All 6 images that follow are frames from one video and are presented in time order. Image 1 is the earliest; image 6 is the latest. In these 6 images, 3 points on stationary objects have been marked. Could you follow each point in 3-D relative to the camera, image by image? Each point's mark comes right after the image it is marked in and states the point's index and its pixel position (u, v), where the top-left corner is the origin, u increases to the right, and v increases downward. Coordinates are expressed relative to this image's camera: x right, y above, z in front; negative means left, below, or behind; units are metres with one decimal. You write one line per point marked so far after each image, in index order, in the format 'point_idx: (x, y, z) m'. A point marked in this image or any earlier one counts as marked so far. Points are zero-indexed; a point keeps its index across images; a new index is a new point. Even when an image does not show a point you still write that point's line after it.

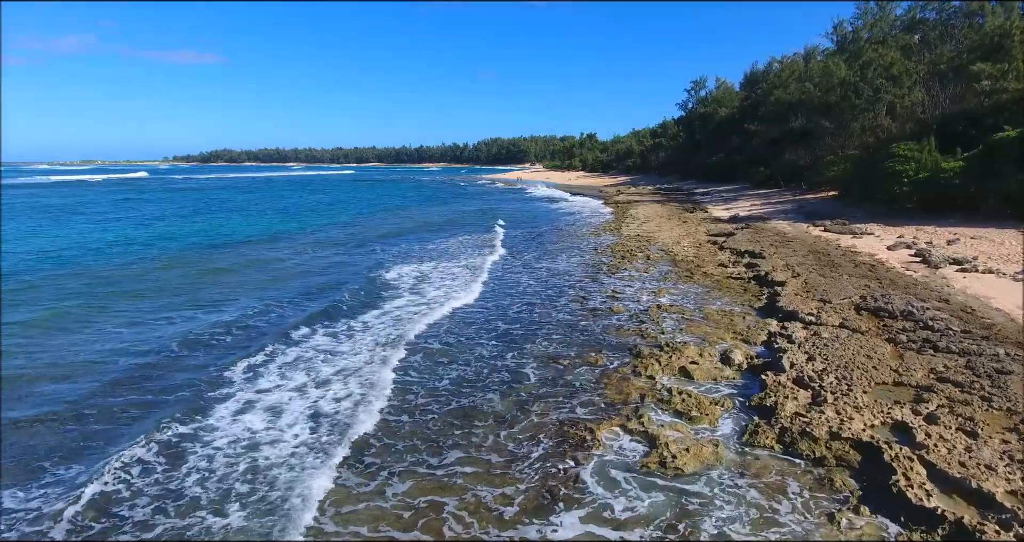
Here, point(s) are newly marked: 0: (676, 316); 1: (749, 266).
0: (+2.3, -0.6, +12.3) m
1: (+4.5, +0.1, +17.0) m
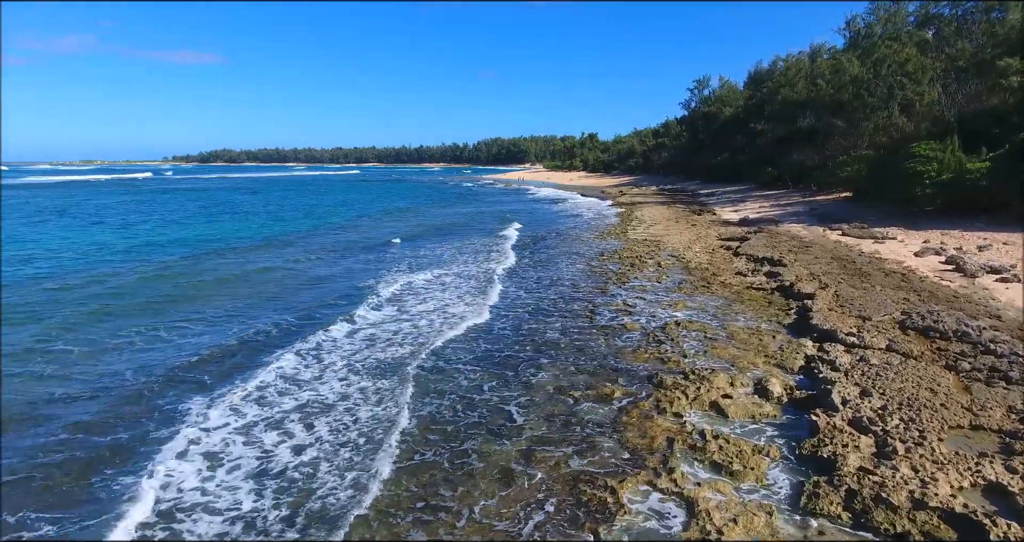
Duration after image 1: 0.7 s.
0: (+2.3, -0.8, +11.0) m
1: (+4.6, -0.1, +15.7) m
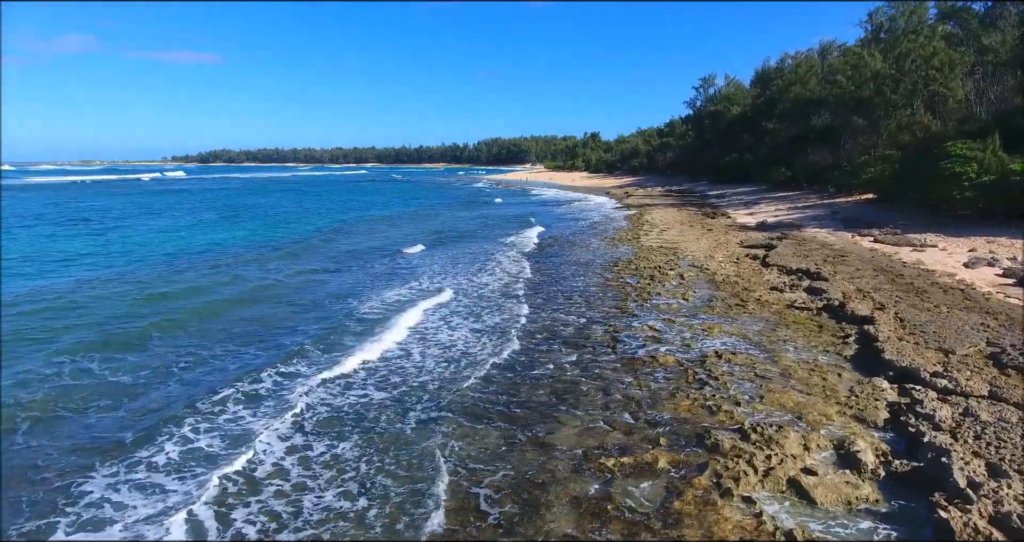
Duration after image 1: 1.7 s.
0: (+2.4, -1.0, +9.1) m
1: (+4.7, -0.3, +13.8) m
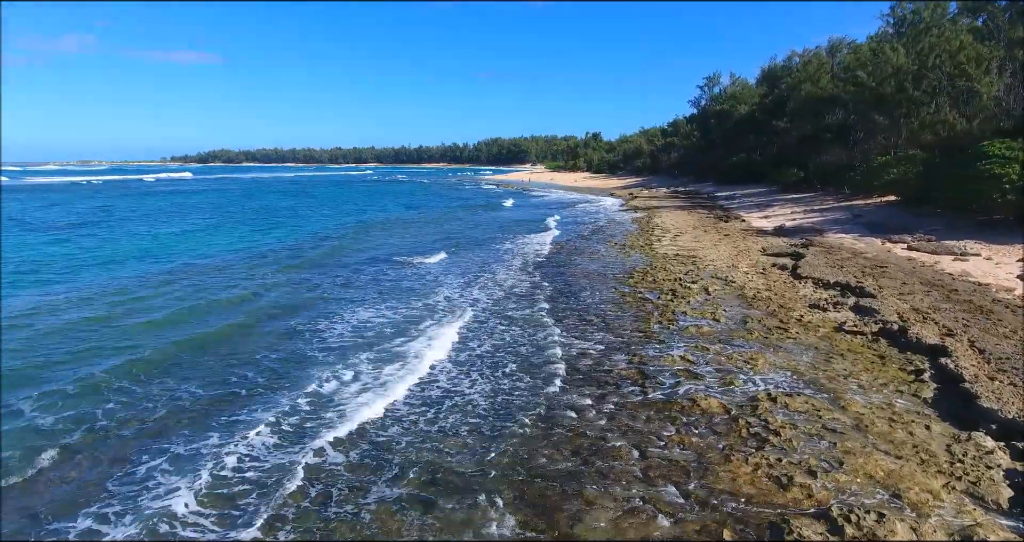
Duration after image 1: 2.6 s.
0: (+2.5, -1.3, +7.4) m
1: (+4.8, -0.6, +12.1) m
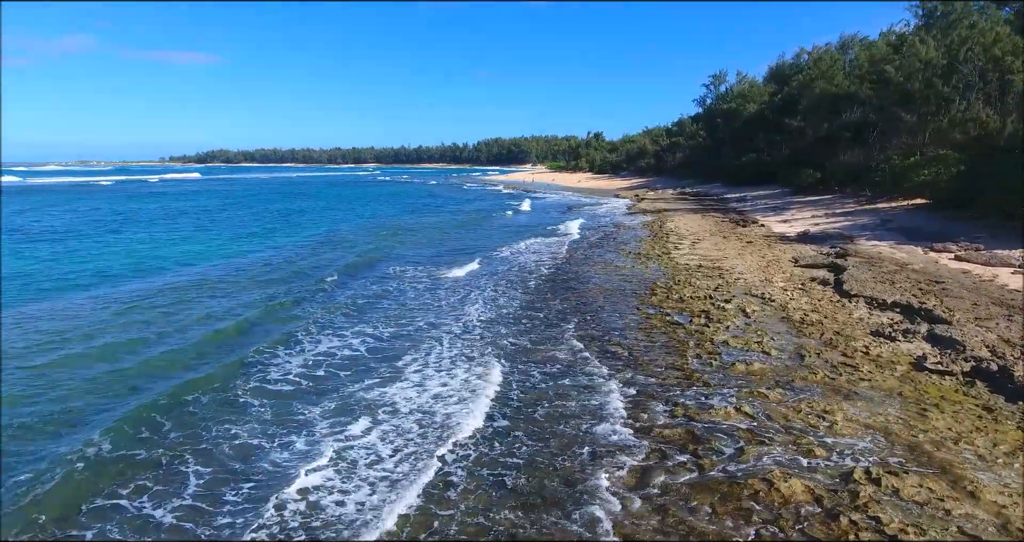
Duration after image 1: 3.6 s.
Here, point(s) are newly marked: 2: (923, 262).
0: (+2.6, -1.5, +5.4) m
1: (+4.9, -0.8, +10.1) m
2: (+8.2, +0.2, +17.7) m
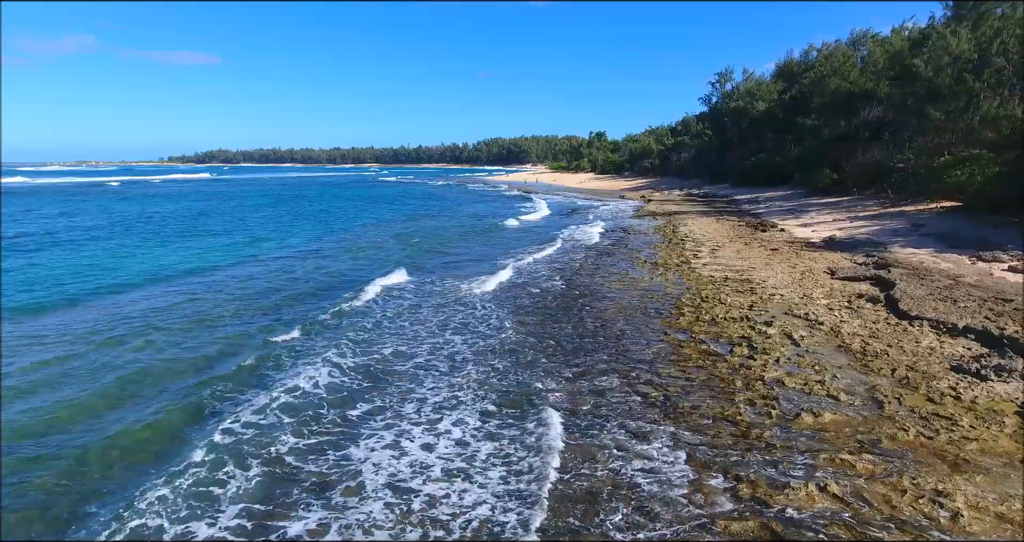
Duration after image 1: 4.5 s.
0: (+2.7, -1.8, +3.6) m
1: (+5.0, -1.1, +8.3) m
2: (+8.3, -0.1, +15.8) m
